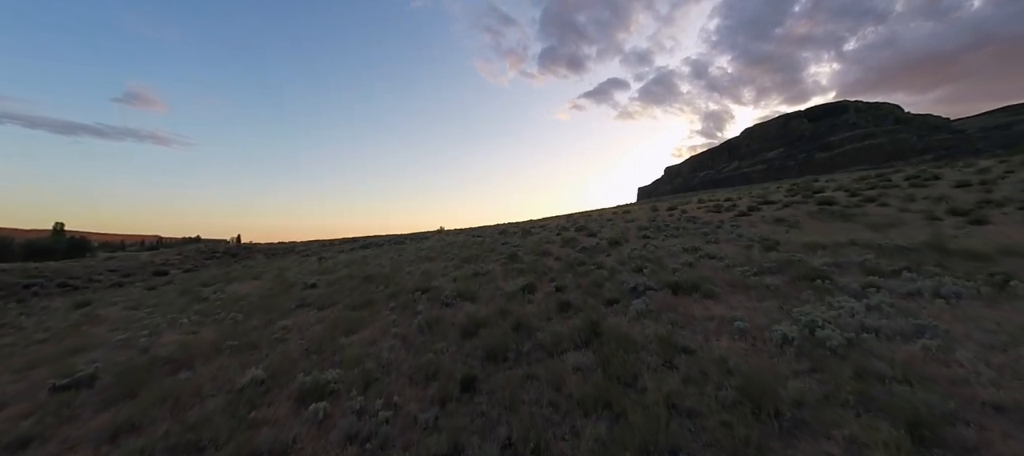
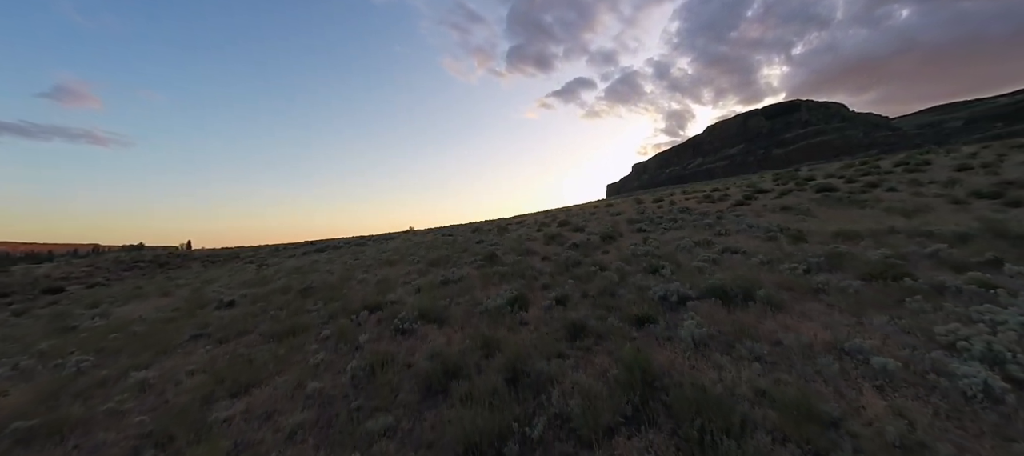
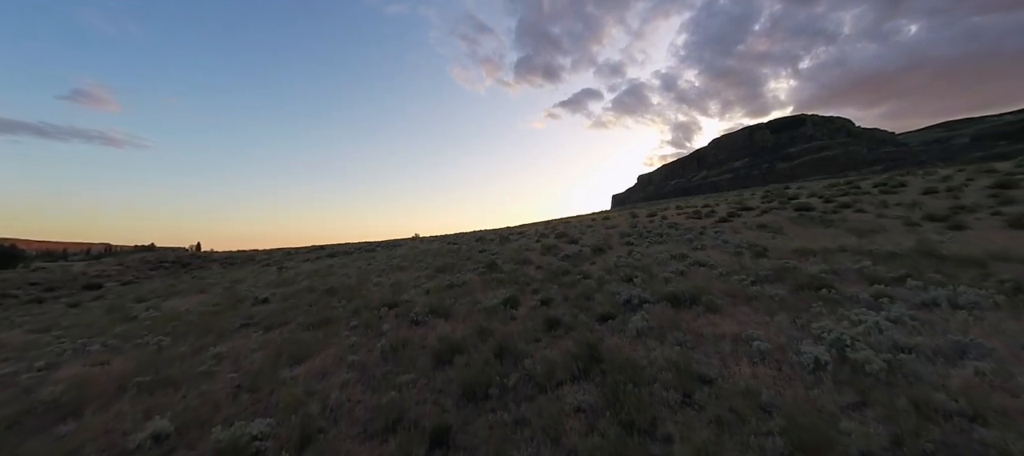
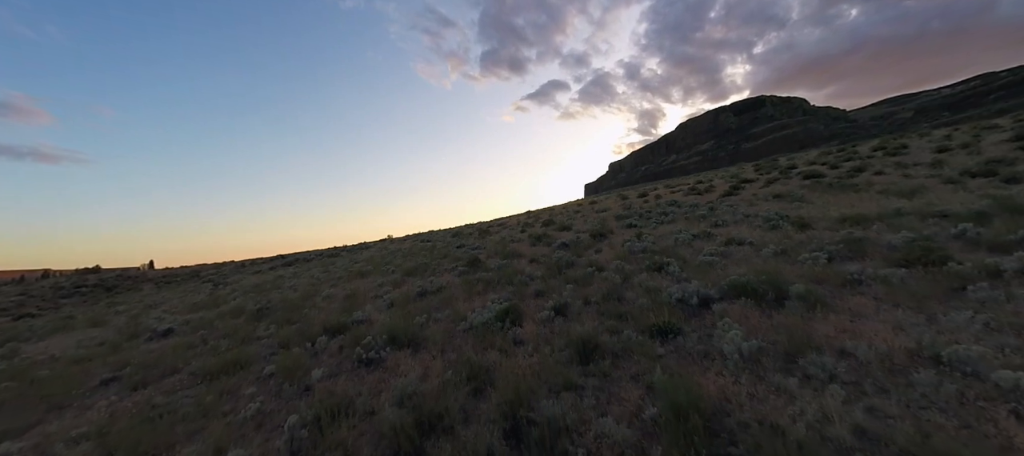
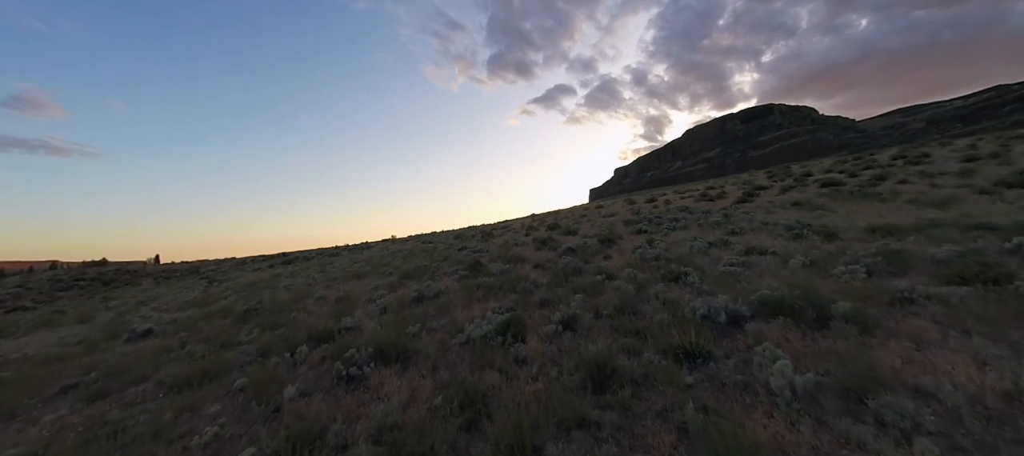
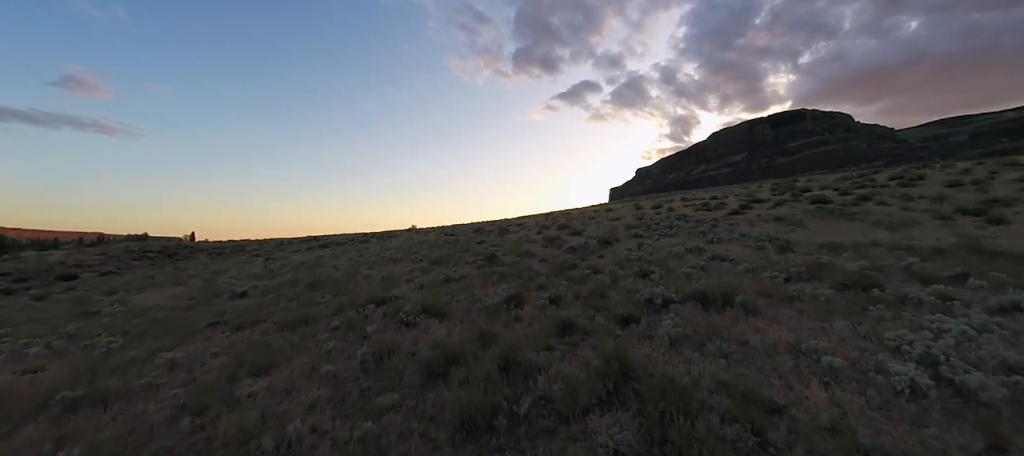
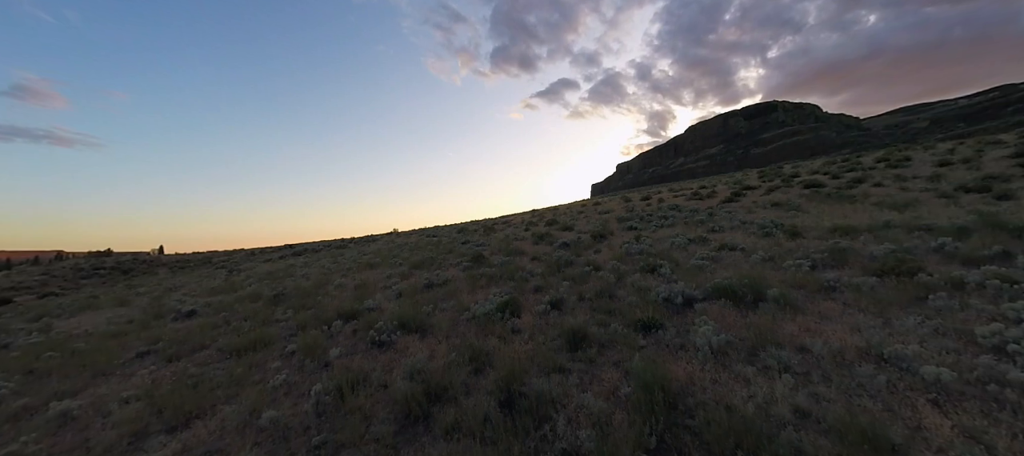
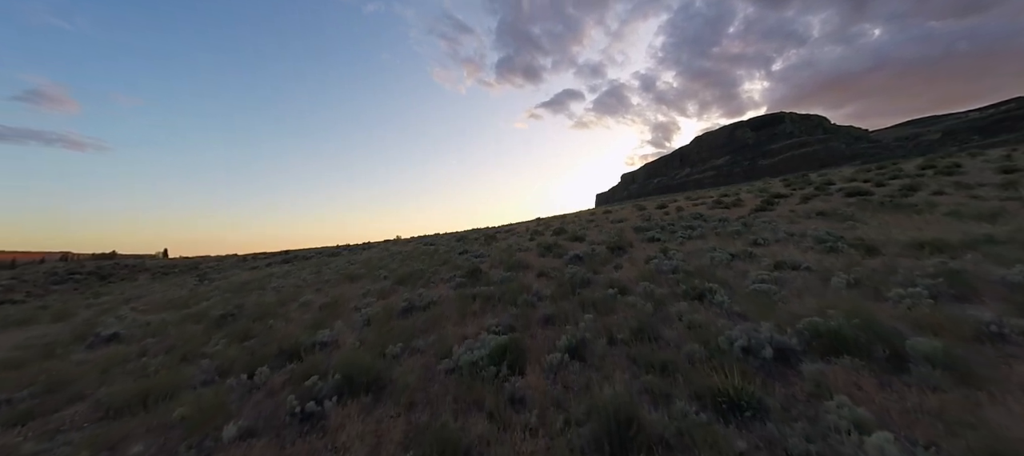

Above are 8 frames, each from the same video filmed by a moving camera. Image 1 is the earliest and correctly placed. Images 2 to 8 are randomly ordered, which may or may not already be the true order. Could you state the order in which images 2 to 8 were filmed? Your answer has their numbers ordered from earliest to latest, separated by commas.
3, 6, 2, 7, 4, 5, 8
